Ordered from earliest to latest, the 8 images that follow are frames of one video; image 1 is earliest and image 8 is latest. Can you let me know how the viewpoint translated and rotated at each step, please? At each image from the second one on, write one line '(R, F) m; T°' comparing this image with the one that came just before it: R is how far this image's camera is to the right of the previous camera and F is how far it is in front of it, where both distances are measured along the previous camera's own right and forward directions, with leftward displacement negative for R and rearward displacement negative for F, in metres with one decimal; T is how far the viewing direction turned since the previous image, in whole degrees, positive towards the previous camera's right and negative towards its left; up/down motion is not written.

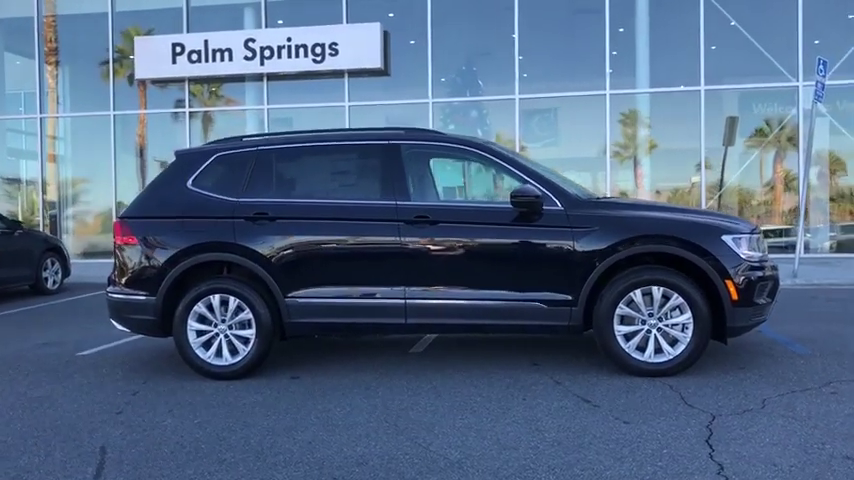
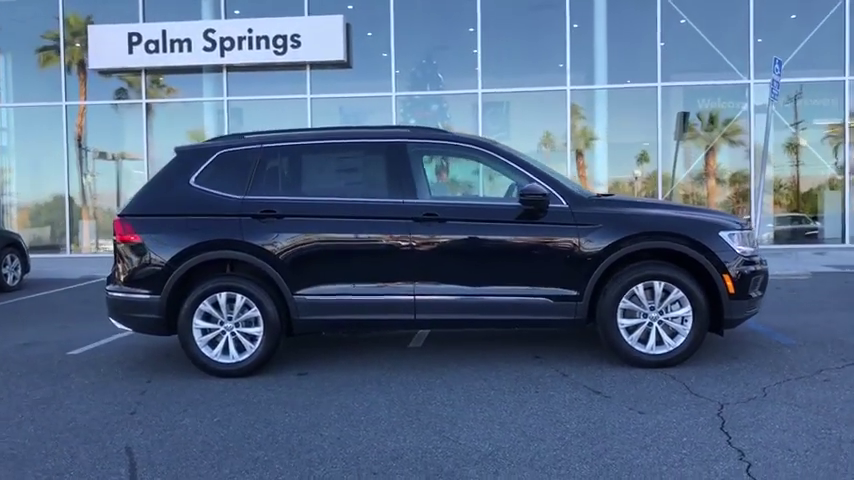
(-0.5, -0.1) m; +4°
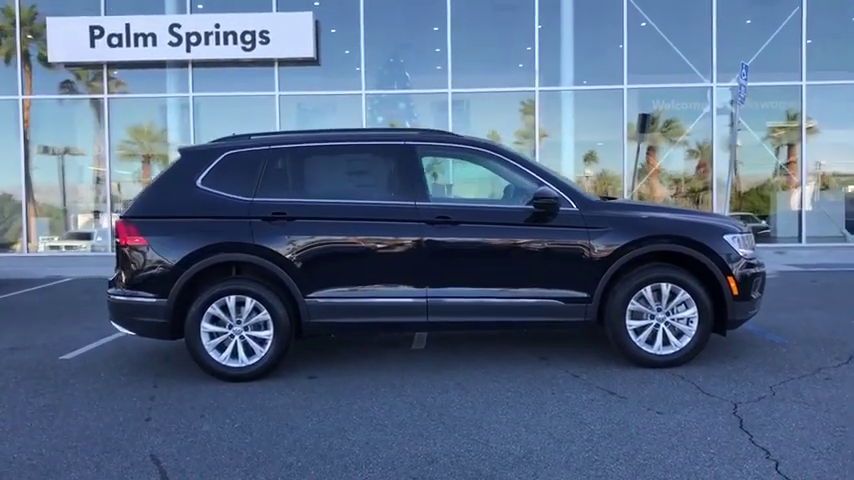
(-0.5, 0.0) m; +4°
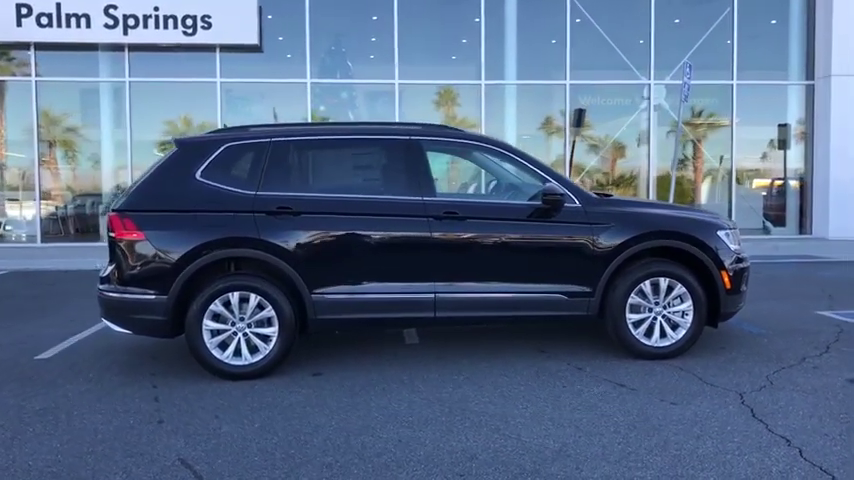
(-0.7, 0.0) m; +6°
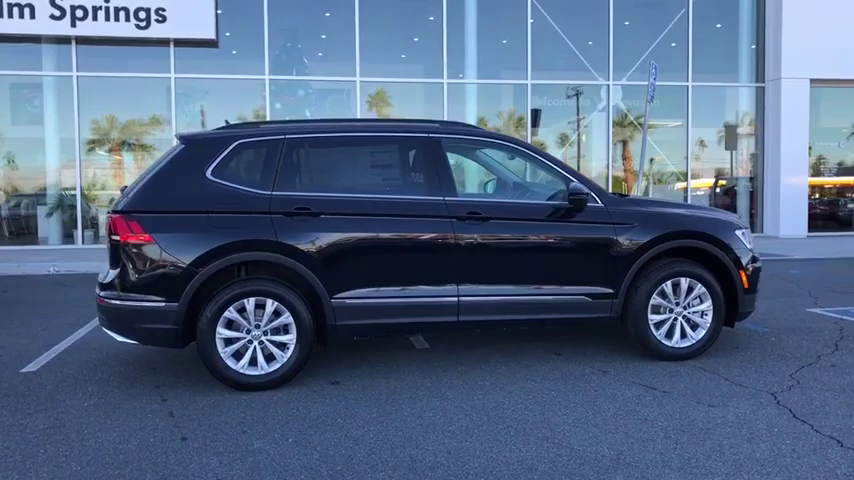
(-0.6, +0.2) m; +5°
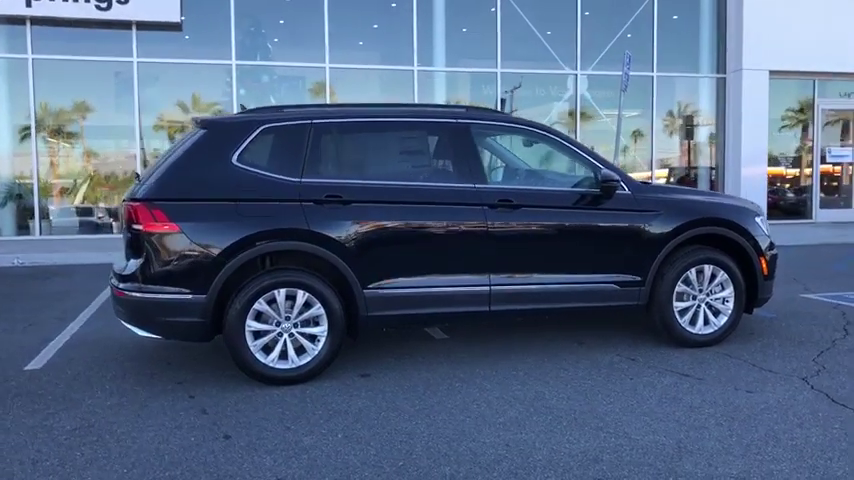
(-0.6, +0.2) m; +4°
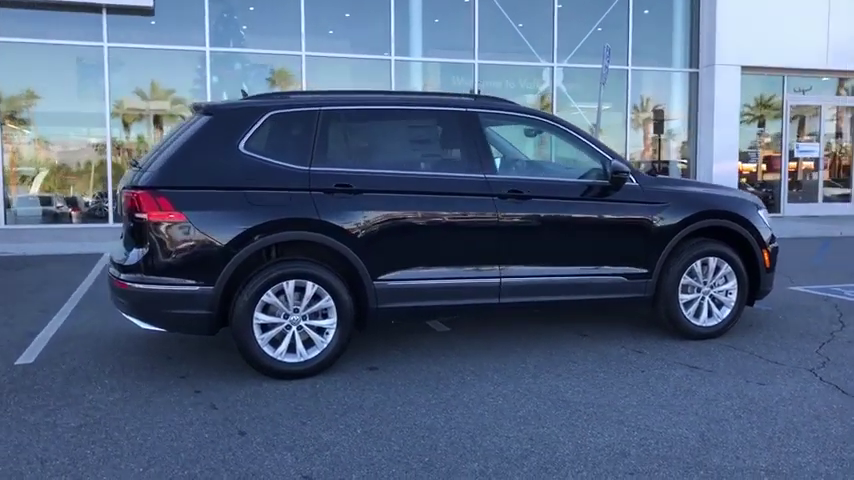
(-0.3, +0.1) m; +3°
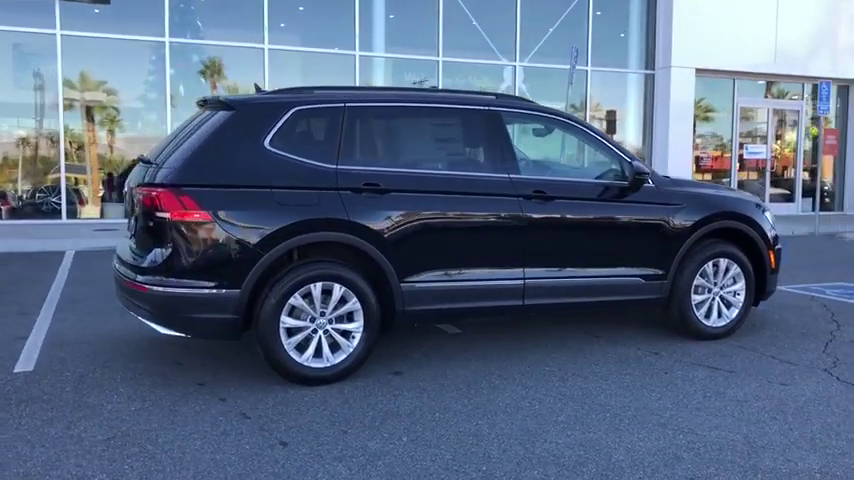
(-0.6, +0.1) m; +5°
